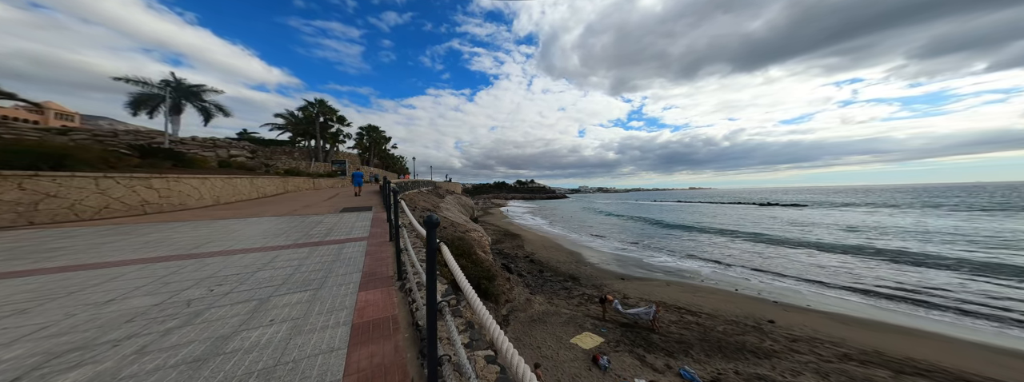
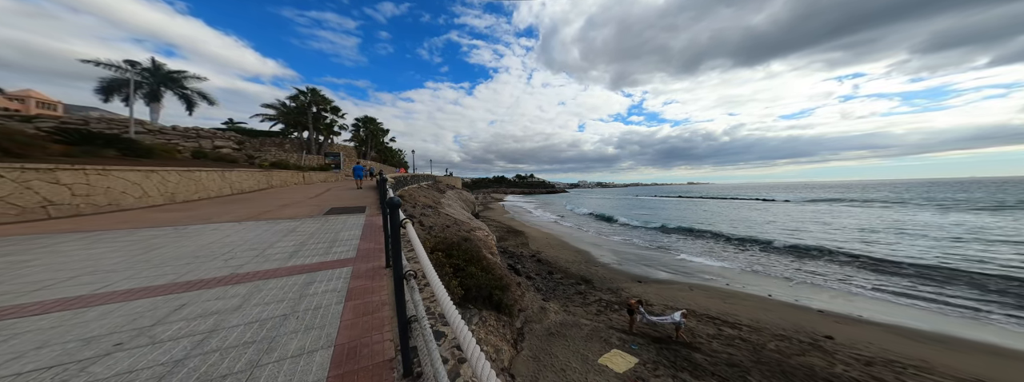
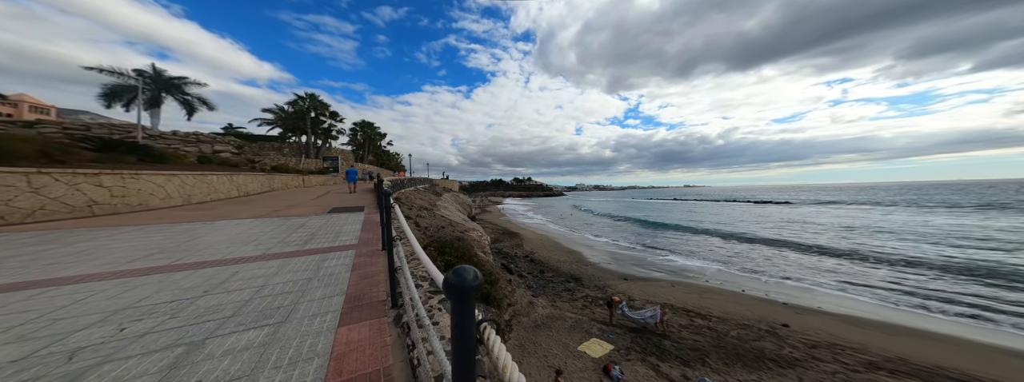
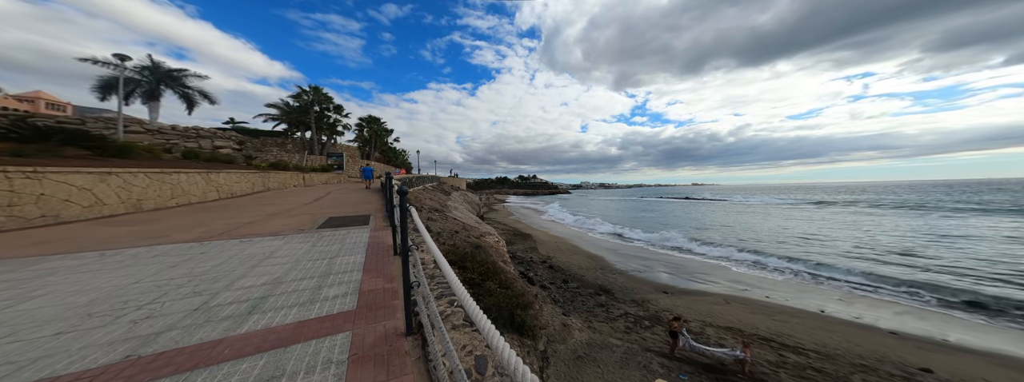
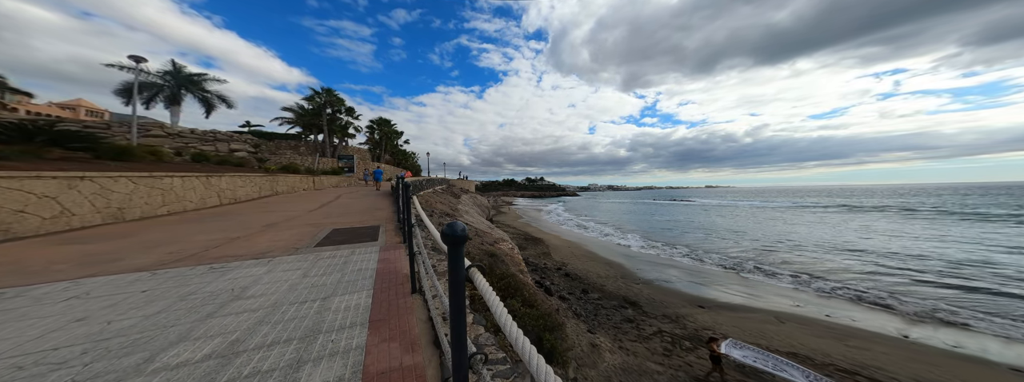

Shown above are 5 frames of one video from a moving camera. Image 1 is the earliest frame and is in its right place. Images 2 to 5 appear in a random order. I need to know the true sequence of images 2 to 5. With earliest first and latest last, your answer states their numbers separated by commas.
3, 2, 4, 5
